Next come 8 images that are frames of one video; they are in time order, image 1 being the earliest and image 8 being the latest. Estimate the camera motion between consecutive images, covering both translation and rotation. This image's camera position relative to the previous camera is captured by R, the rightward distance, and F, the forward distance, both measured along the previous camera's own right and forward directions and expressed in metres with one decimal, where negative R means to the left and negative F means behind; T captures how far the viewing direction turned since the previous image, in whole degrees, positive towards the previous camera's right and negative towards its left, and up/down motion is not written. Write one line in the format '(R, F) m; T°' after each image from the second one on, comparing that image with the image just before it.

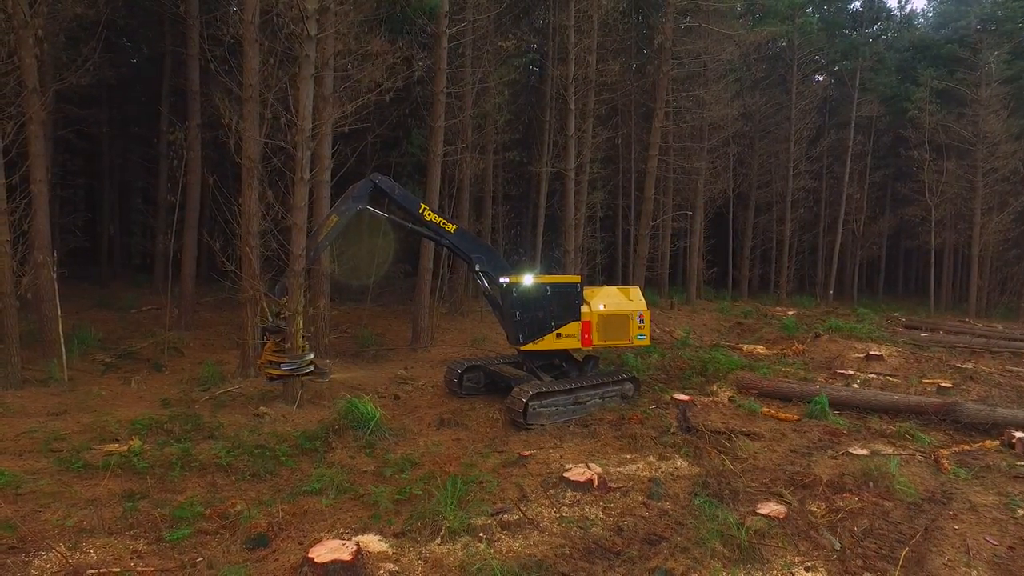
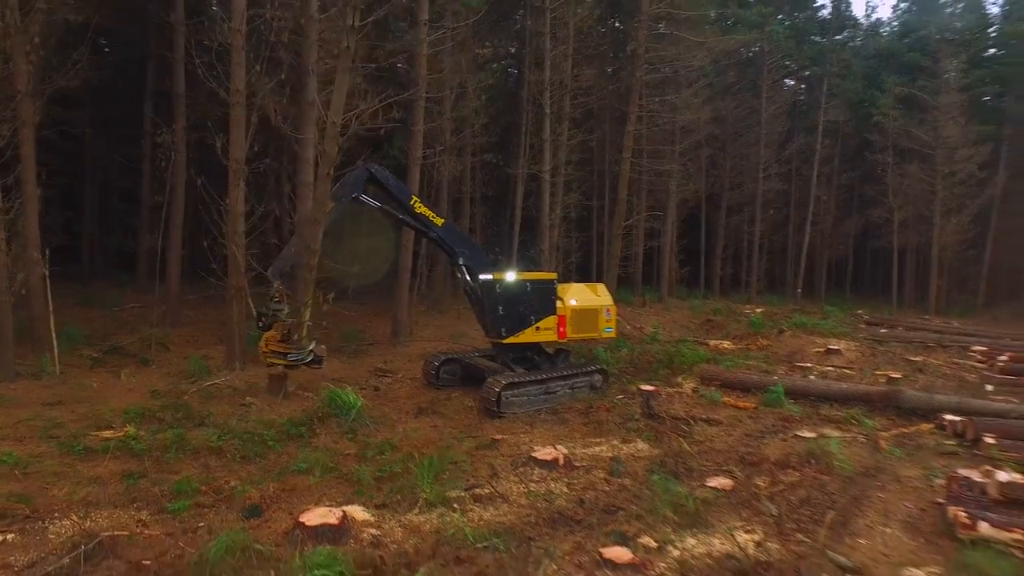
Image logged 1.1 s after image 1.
(+0.1, -0.5) m; +2°
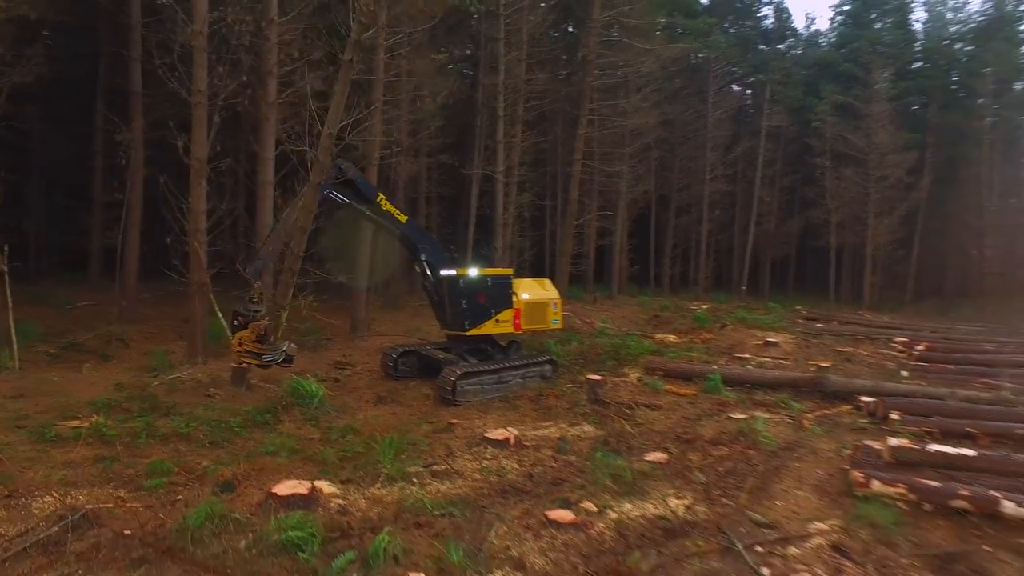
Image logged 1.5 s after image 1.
(0.0, -0.5) m; +4°
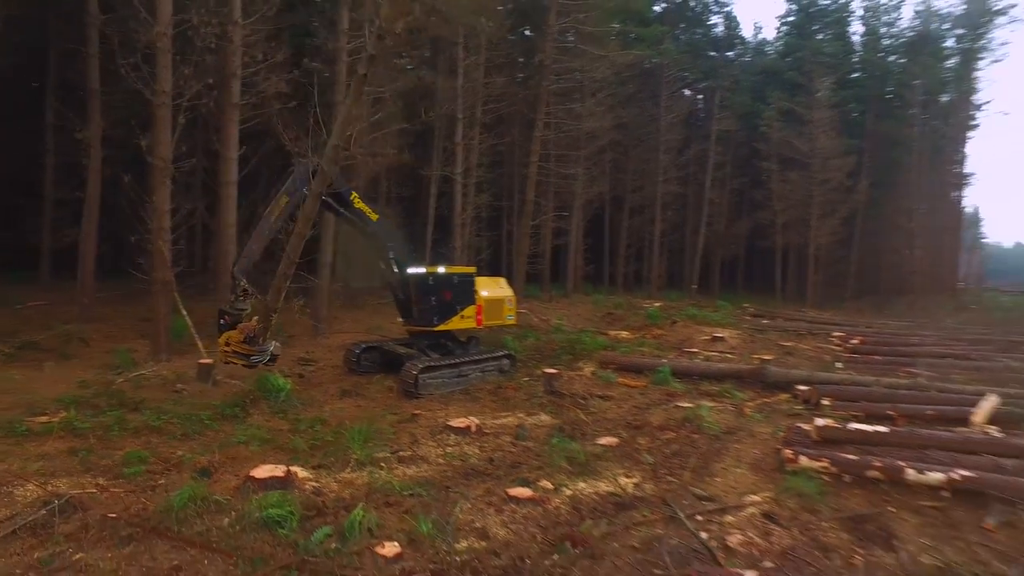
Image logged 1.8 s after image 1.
(0.0, -0.4) m; +4°
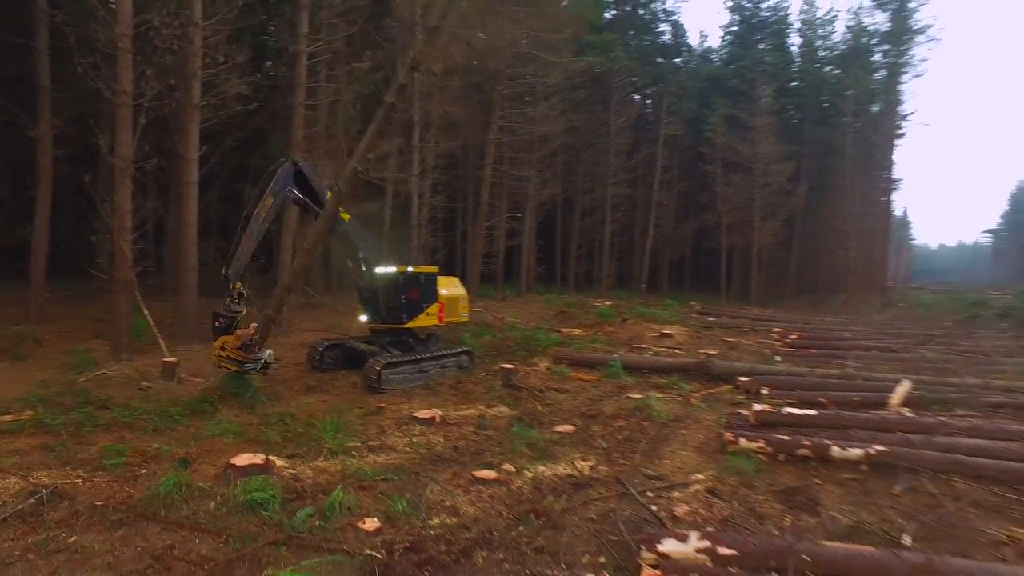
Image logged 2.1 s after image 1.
(-0.1, -0.4) m; +4°
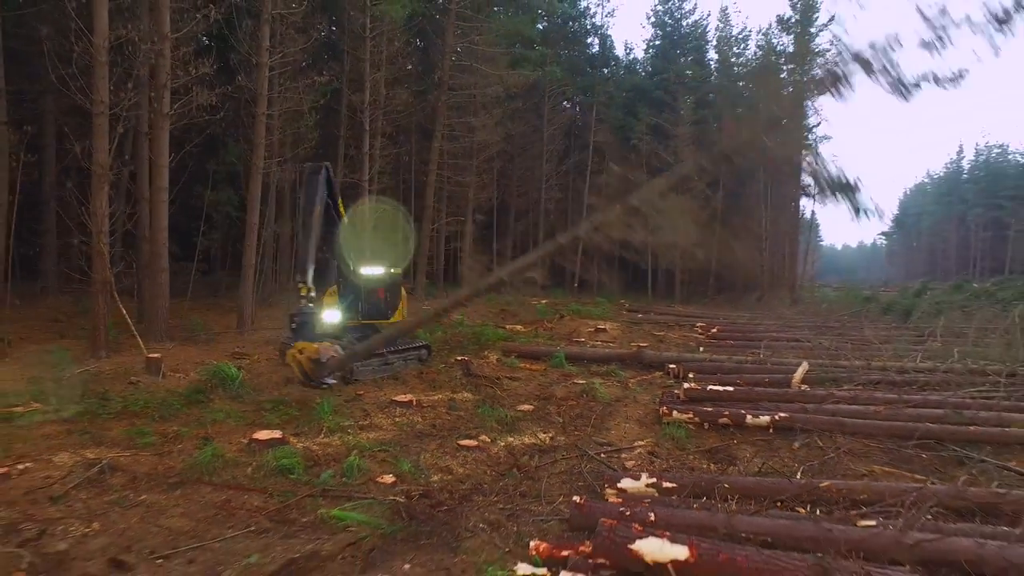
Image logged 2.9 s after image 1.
(-0.5, -1.2) m; +6°
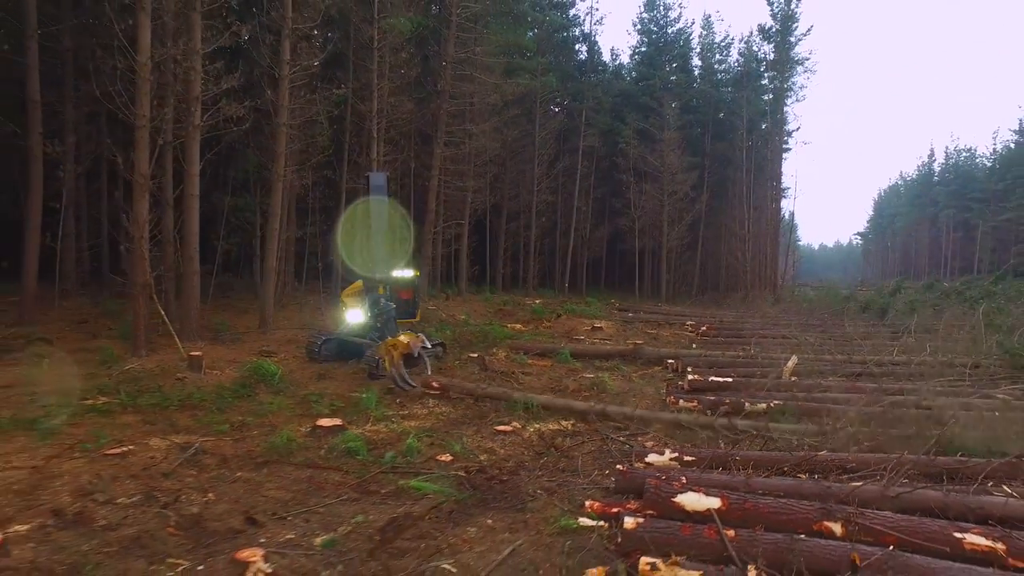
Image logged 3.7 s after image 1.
(-0.6, -0.9) m; +2°
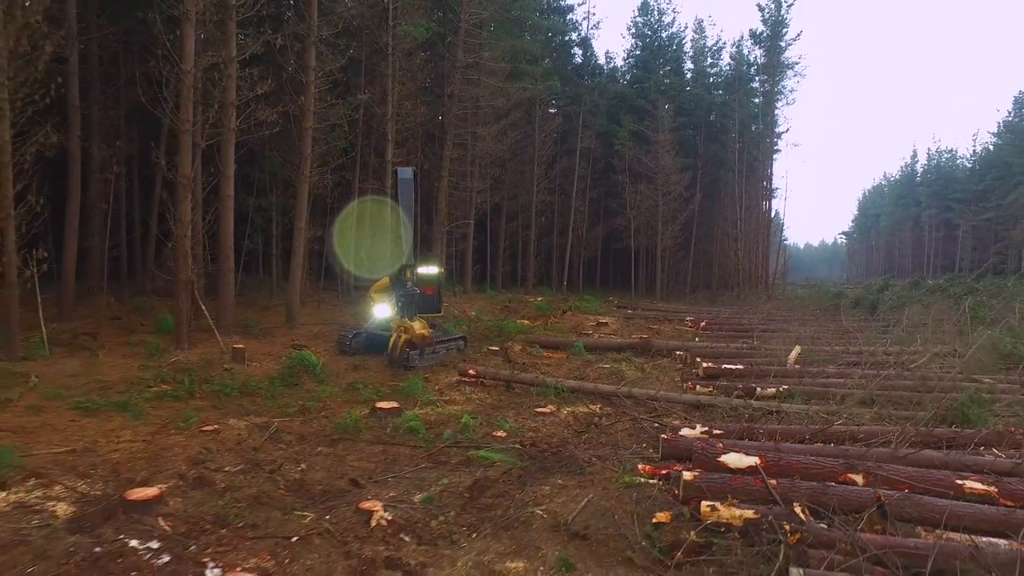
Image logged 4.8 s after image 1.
(-0.7, -0.8) m; +1°
